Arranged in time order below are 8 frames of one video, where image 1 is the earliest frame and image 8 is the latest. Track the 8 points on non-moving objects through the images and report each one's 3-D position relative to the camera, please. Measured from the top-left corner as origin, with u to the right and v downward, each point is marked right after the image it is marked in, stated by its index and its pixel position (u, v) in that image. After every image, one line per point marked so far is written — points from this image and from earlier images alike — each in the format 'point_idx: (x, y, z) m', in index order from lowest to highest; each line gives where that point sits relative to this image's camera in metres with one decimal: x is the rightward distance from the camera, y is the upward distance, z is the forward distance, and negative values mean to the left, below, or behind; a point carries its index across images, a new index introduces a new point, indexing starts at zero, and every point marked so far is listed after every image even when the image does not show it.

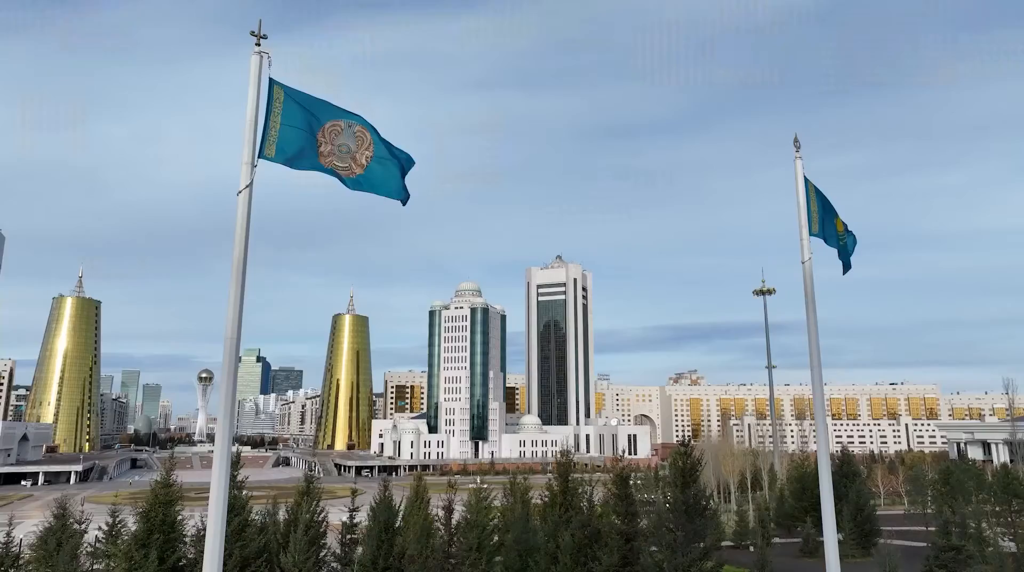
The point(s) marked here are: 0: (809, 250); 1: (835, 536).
0: (+6.7, +0.8, +14.7) m
1: (+6.5, -5.0, +13.3) m
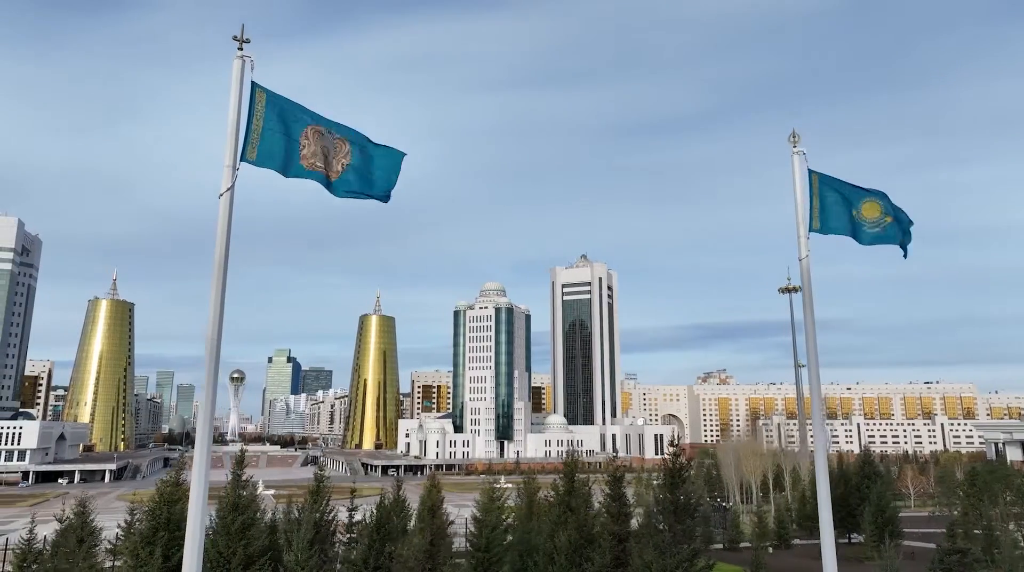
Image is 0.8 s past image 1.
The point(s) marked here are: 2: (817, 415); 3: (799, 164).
0: (+6.5, +0.9, +14.5) m
1: (+6.4, -5.0, +13.0) m
2: (+6.3, -2.7, +13.4) m
3: (+6.5, +2.8, +15.0) m
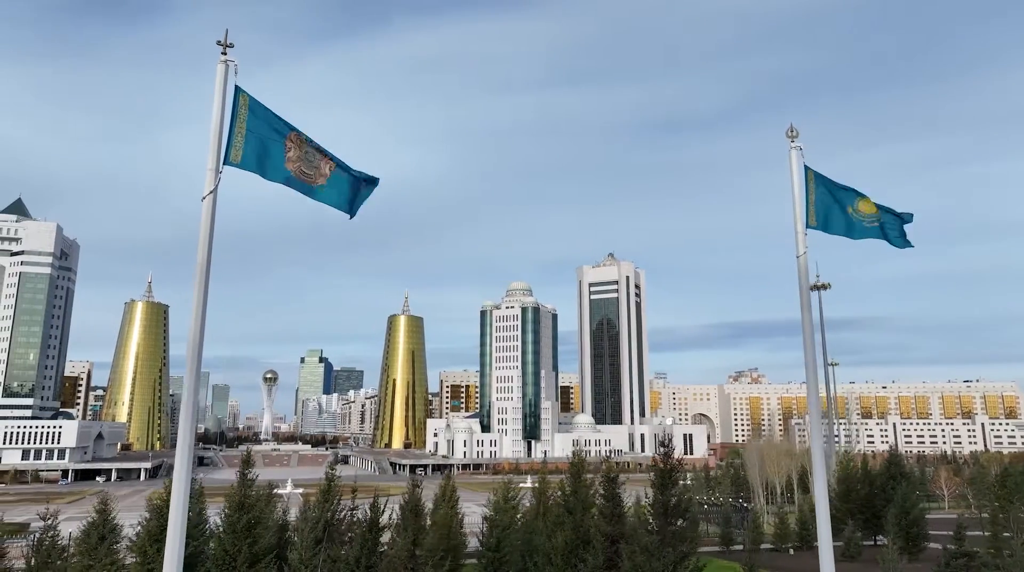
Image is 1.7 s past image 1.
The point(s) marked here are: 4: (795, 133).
0: (+6.3, +0.9, +14.2) m
1: (+6.2, -4.9, +12.7) m
2: (+6.1, -2.6, +13.1) m
3: (+6.4, +2.8, +14.7) m
4: (+6.3, +3.4, +14.4) m
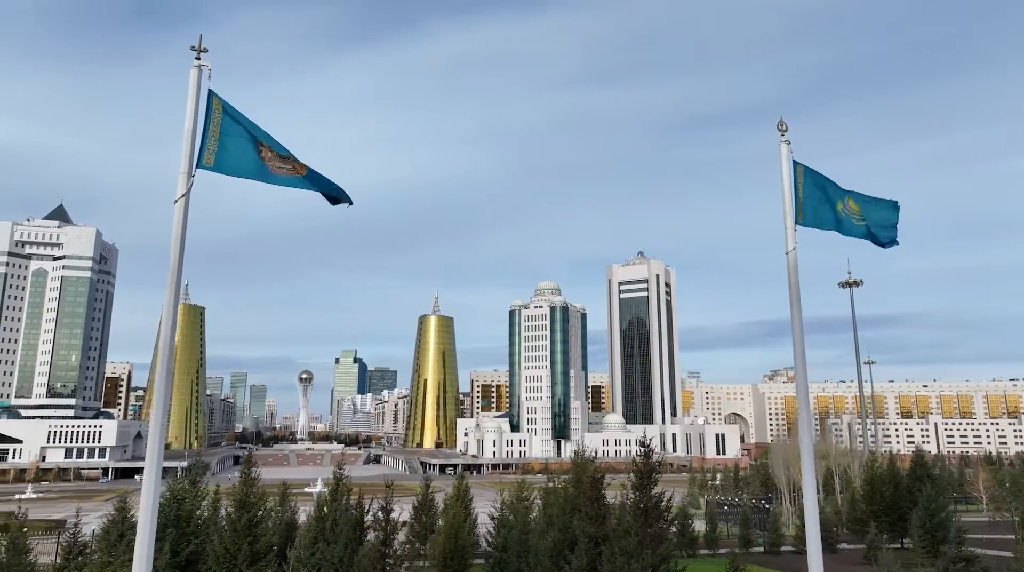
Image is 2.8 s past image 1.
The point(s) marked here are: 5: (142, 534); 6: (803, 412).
0: (+6.0, +1.0, +13.8) m
1: (+5.8, -4.8, +12.4) m
2: (+5.7, -2.6, +12.8) m
3: (+6.0, +2.9, +14.4) m
4: (+5.9, +3.4, +14.1) m
5: (-5.4, -3.6, +9.5) m
6: (+5.7, -2.6, +12.9) m
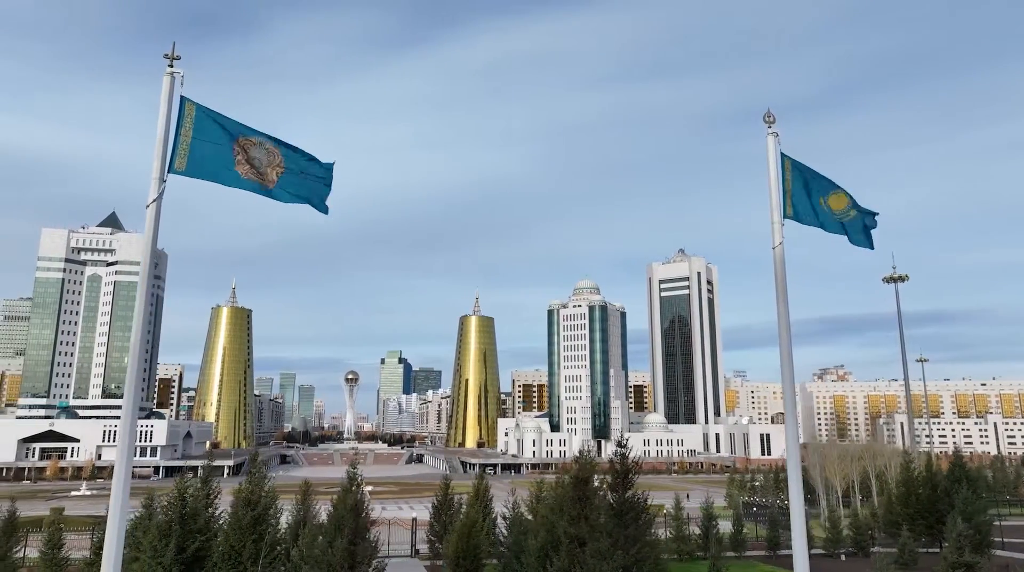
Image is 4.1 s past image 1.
0: (+5.5, +1.1, +13.5) m
1: (+5.3, -4.8, +12.0) m
2: (+5.3, -2.5, +12.4) m
3: (+5.6, +3.0, +14.0) m
4: (+5.5, +3.5, +13.7) m
5: (-6.0, -3.6, +9.7) m
6: (+5.3, -2.5, +12.5) m
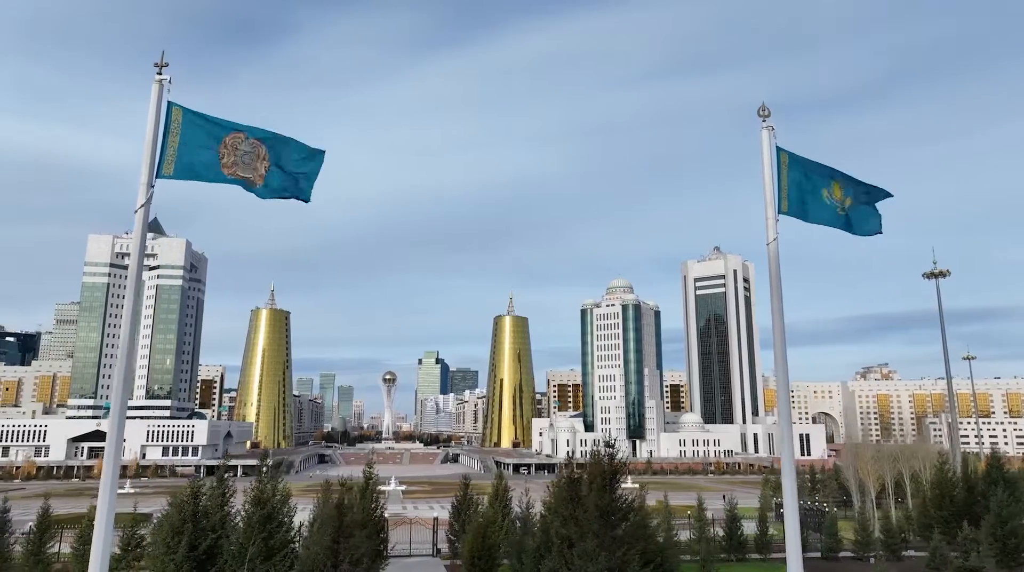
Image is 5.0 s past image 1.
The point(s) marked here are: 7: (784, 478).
0: (+5.3, +1.1, +13.2) m
1: (+5.1, -4.7, +11.8) m
2: (+5.0, -2.4, +12.1) m
3: (+5.4, +3.1, +13.7) m
4: (+5.2, +3.6, +13.4) m
5: (-6.3, -3.7, +10.0) m
6: (+5.1, -2.4, +12.2) m
7: (+5.0, -3.6, +12.1) m
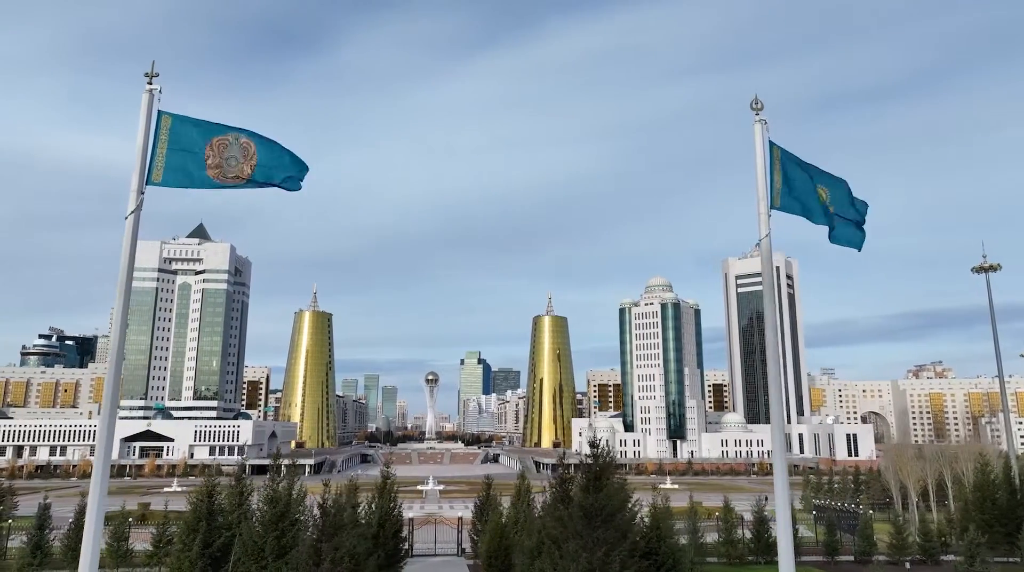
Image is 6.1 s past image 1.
0: (+5.0, +1.2, +12.9) m
1: (+4.8, -4.6, +11.5) m
2: (+4.8, -2.4, +11.8) m
3: (+5.1, +3.1, +13.4) m
4: (+5.0, +3.6, +13.2) m
5: (-6.7, -3.8, +10.3) m
6: (+4.8, -2.4, +12.0) m
7: (+4.8, -3.5, +11.8) m
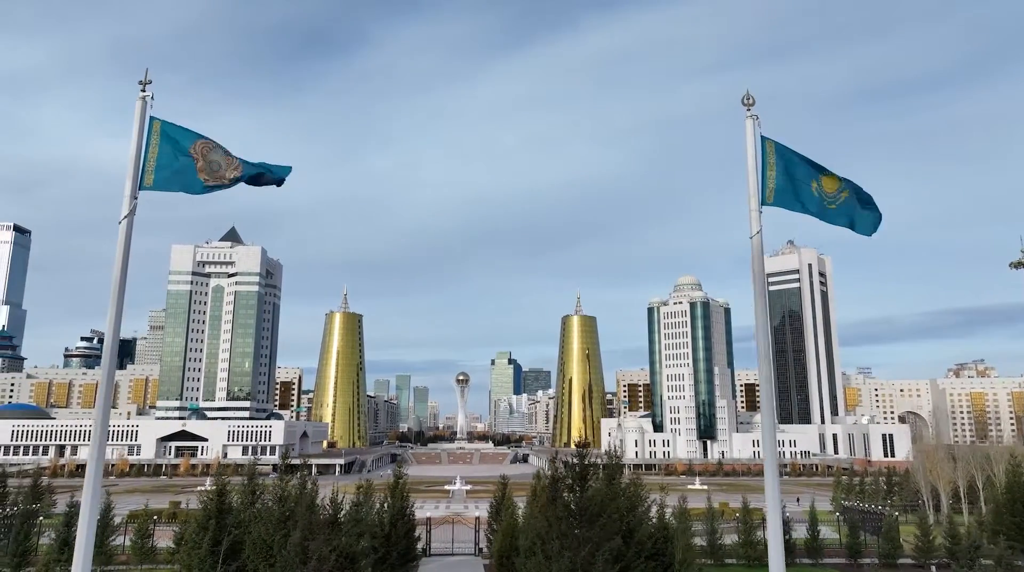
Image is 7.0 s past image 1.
0: (+4.8, +1.2, +12.7) m
1: (+4.6, -4.6, +11.3) m
2: (+4.5, -2.3, +11.7) m
3: (+4.9, +3.2, +13.2) m
4: (+4.7, +3.7, +13.0) m
5: (-6.9, -3.8, +10.6) m
6: (+4.5, -2.3, +11.8) m
7: (+4.5, -3.5, +11.7) m
